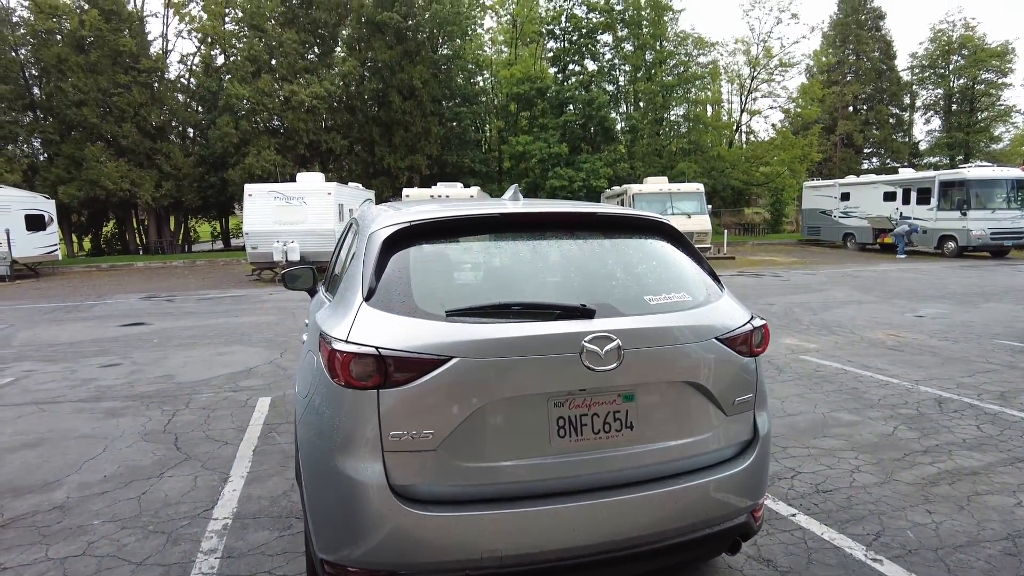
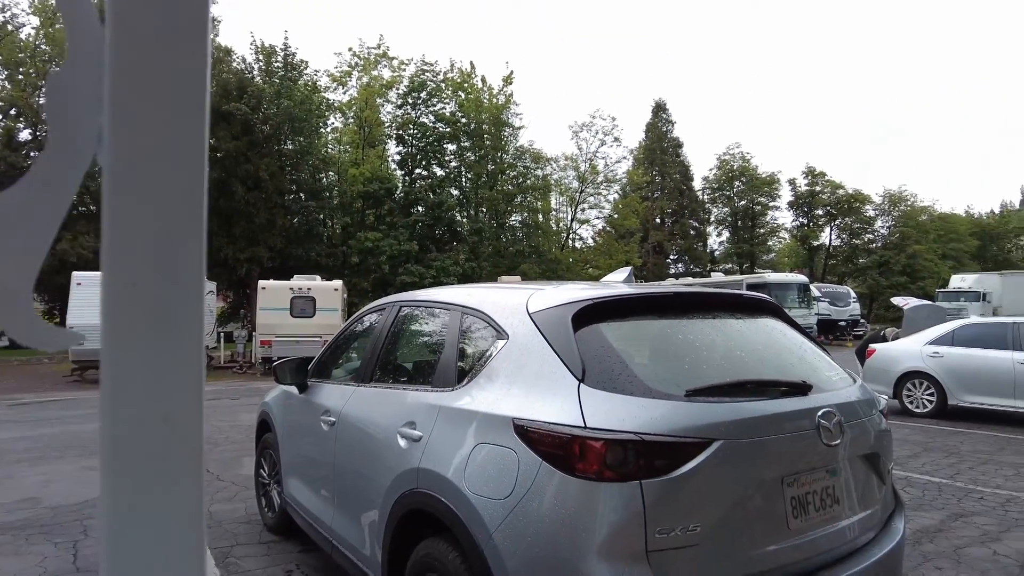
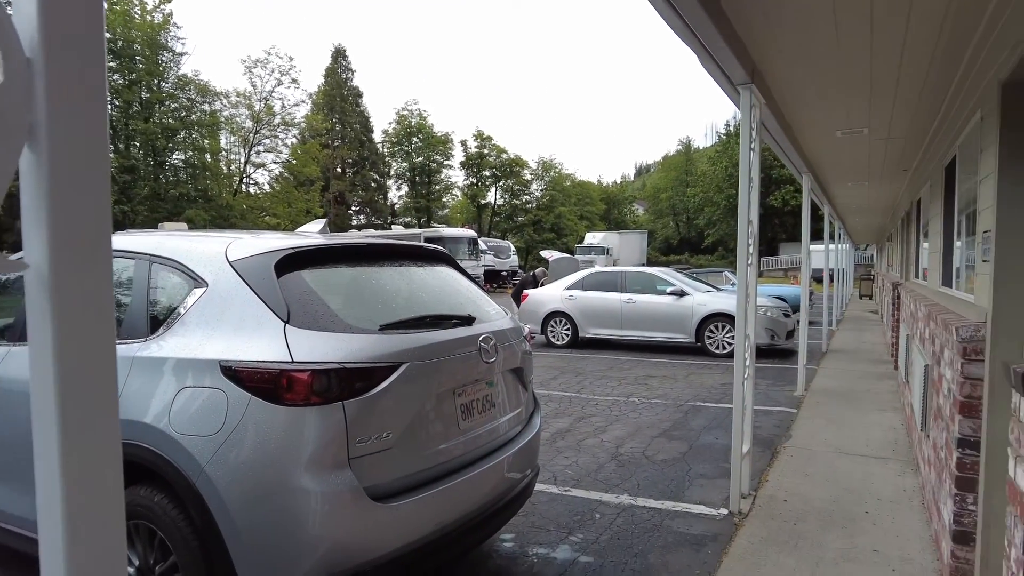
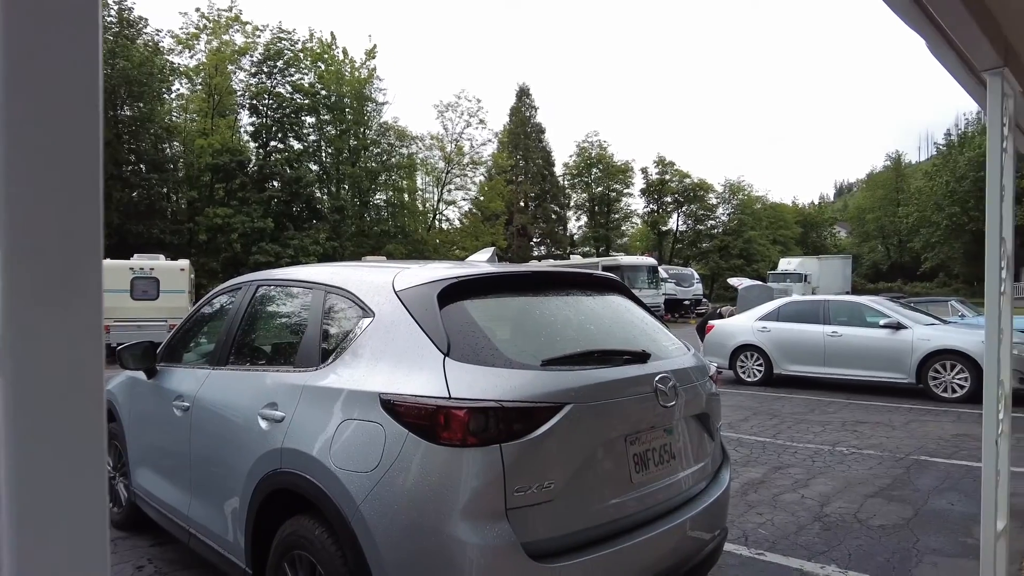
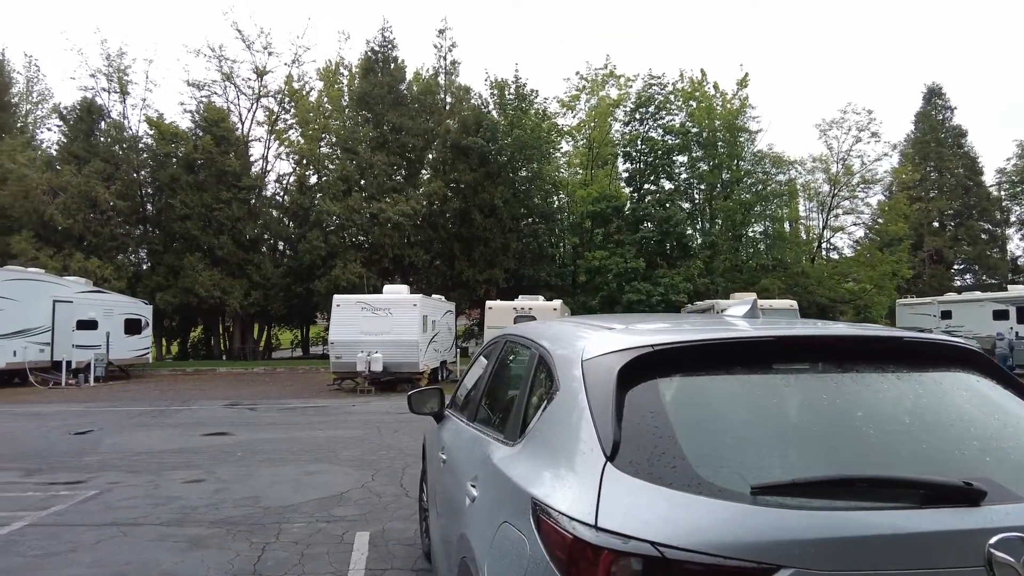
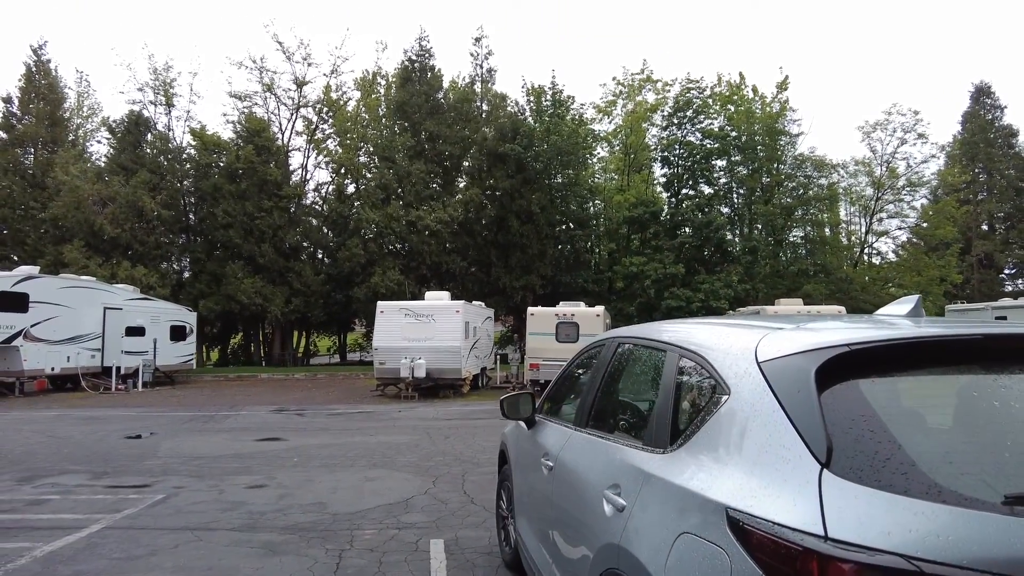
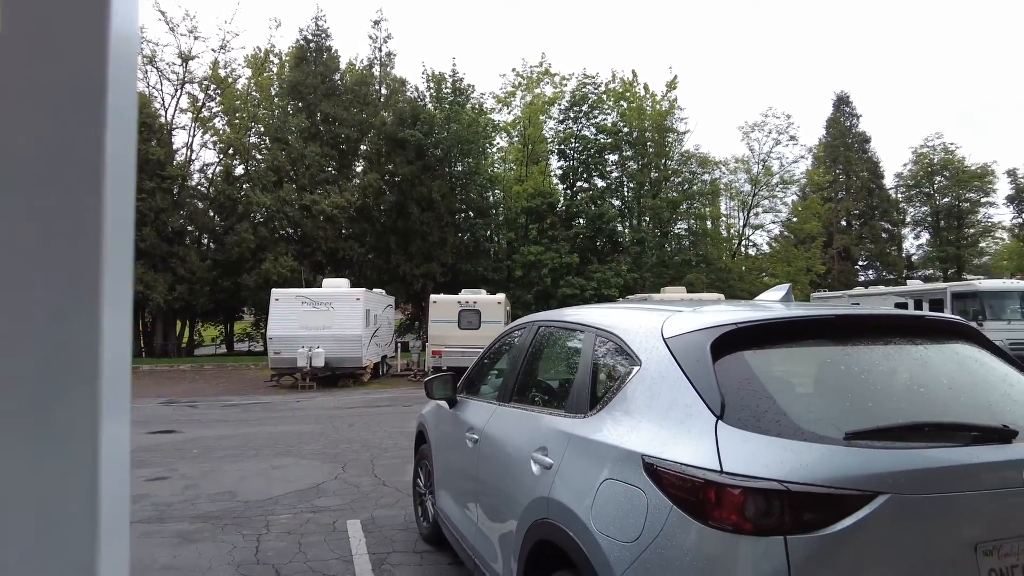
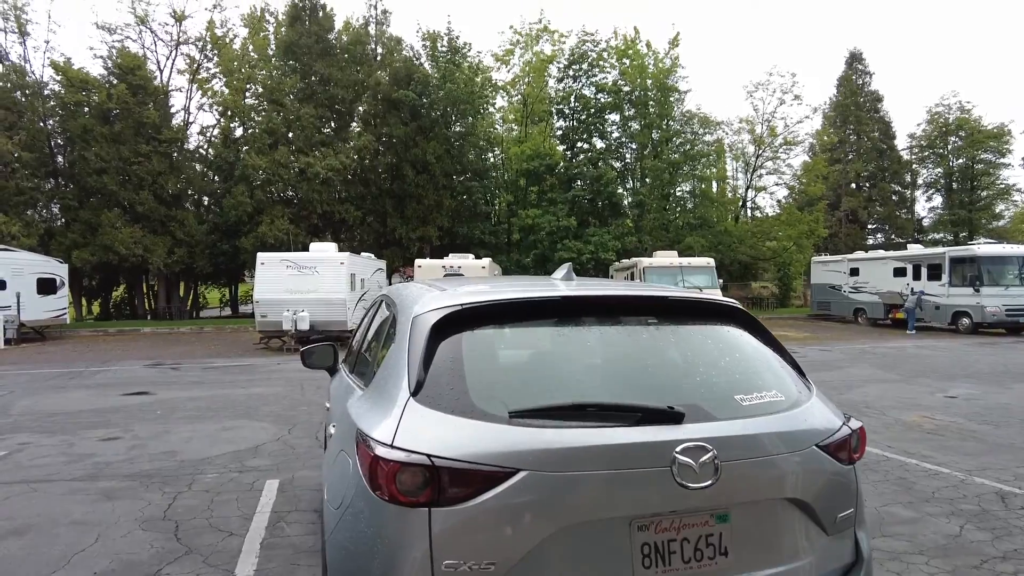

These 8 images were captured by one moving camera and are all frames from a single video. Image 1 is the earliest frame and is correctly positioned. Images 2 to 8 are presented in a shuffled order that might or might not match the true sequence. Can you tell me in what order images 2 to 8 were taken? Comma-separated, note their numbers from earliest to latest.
8, 5, 6, 7, 2, 4, 3
